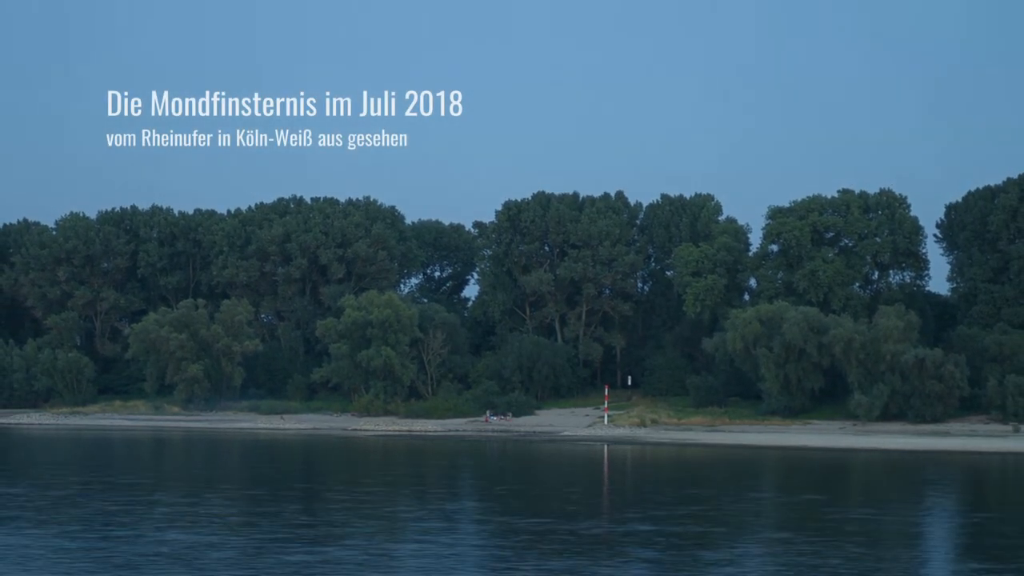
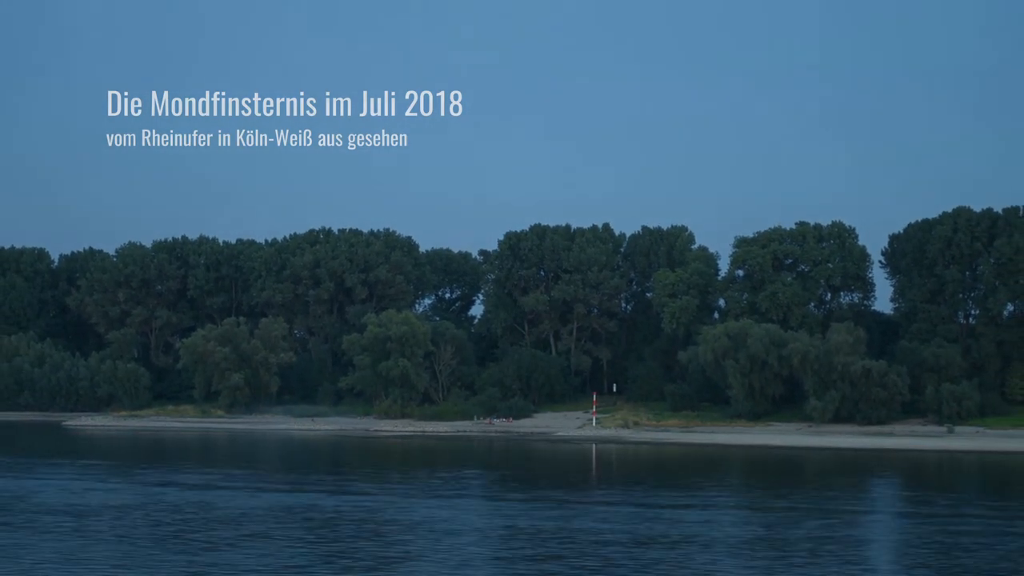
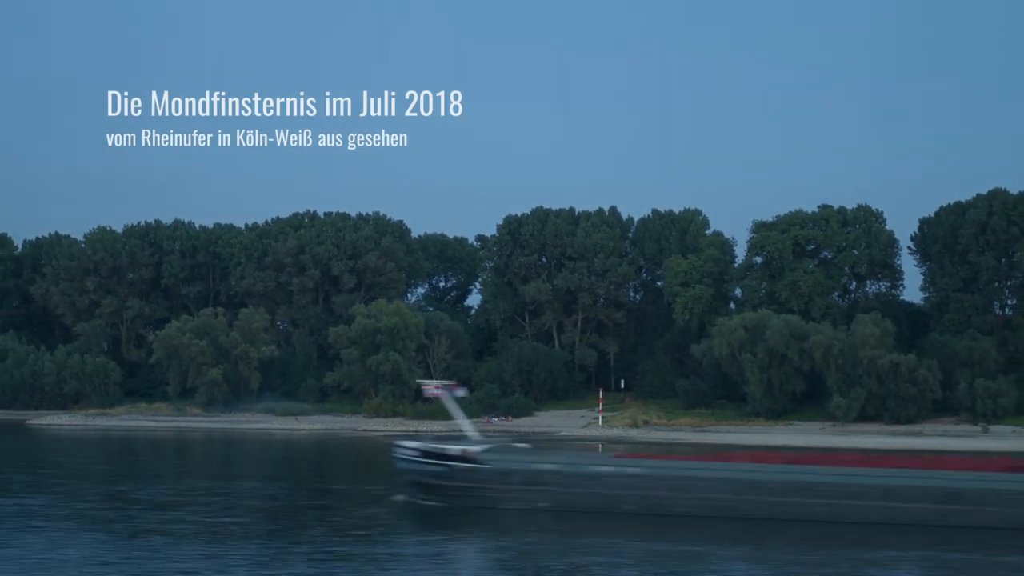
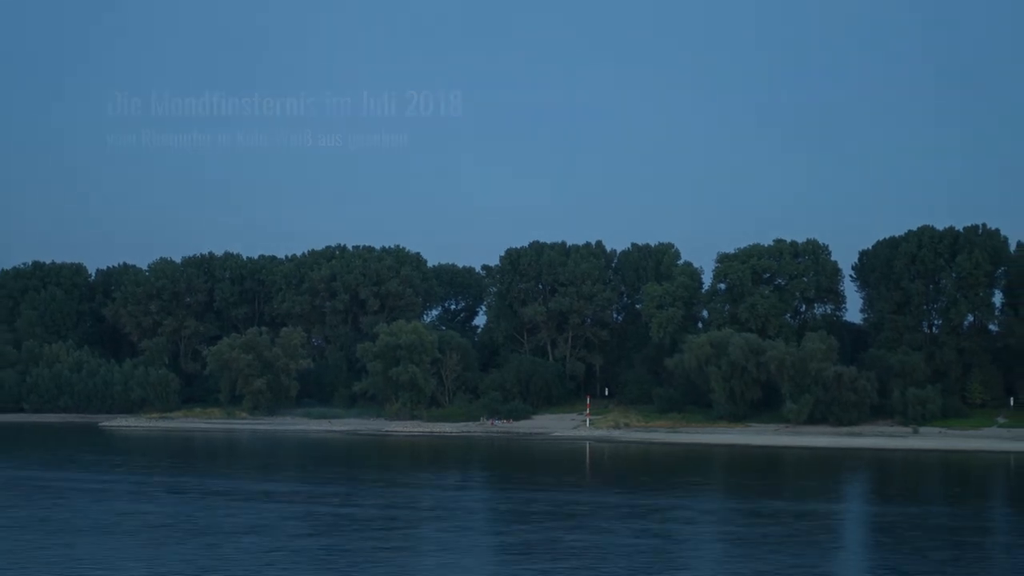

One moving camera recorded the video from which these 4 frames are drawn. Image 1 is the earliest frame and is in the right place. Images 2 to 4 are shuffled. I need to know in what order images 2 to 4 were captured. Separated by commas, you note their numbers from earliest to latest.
3, 2, 4
